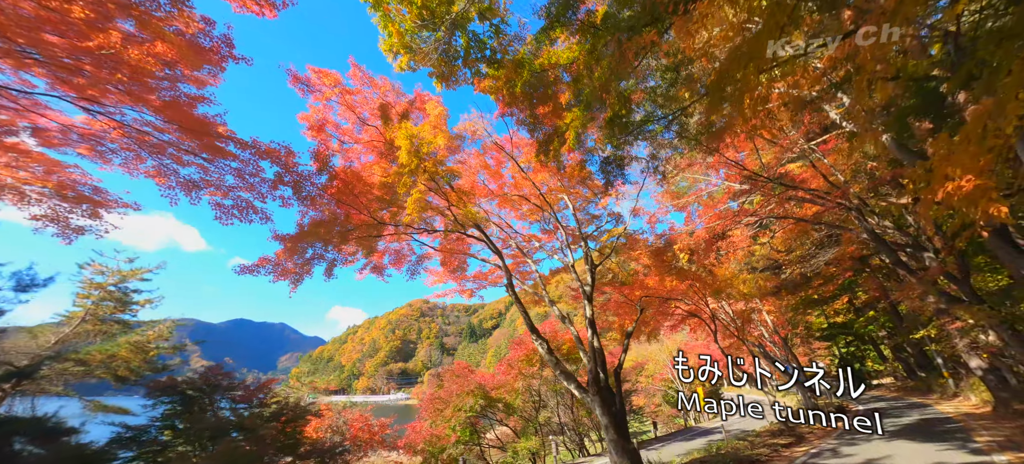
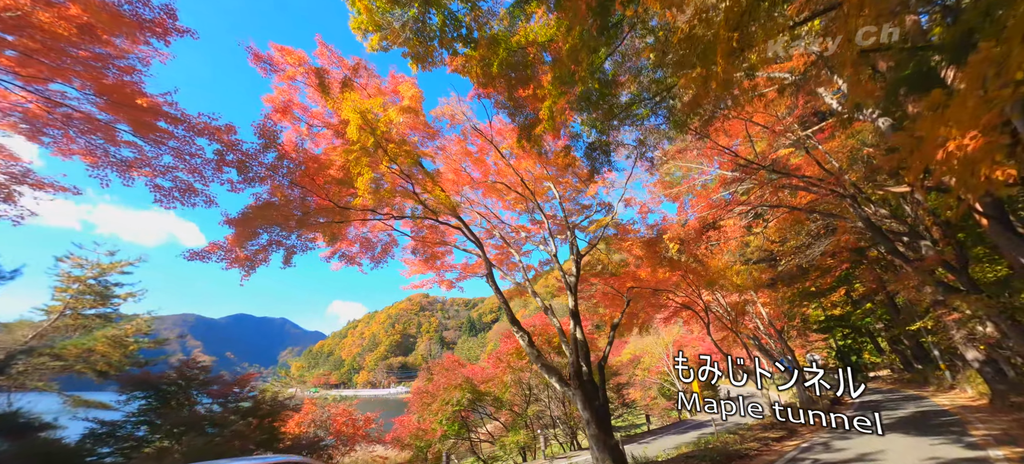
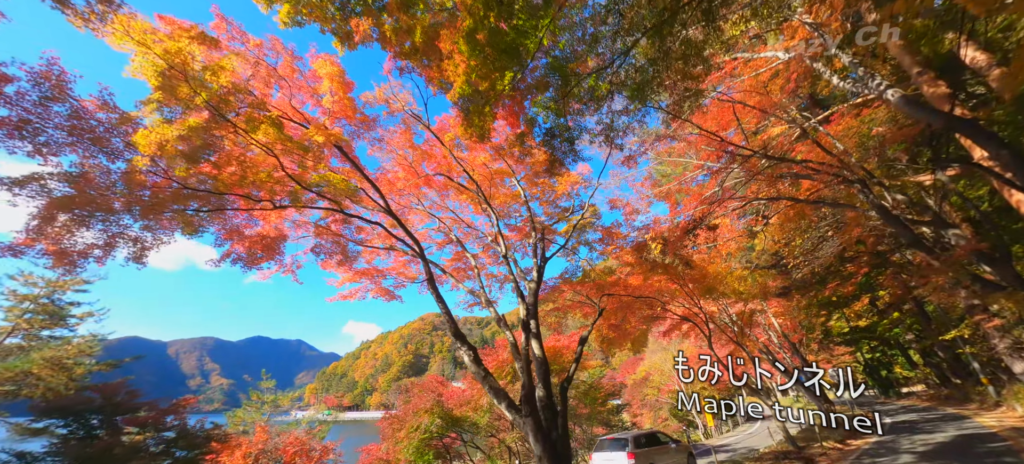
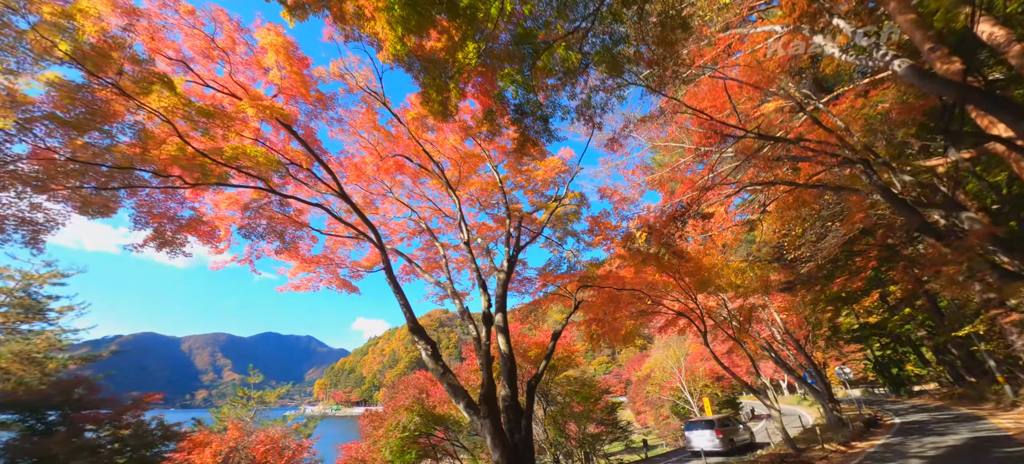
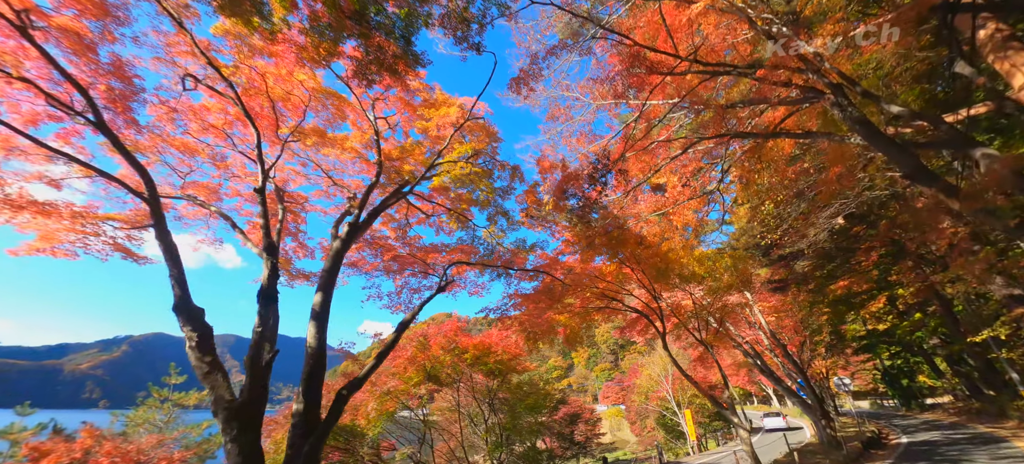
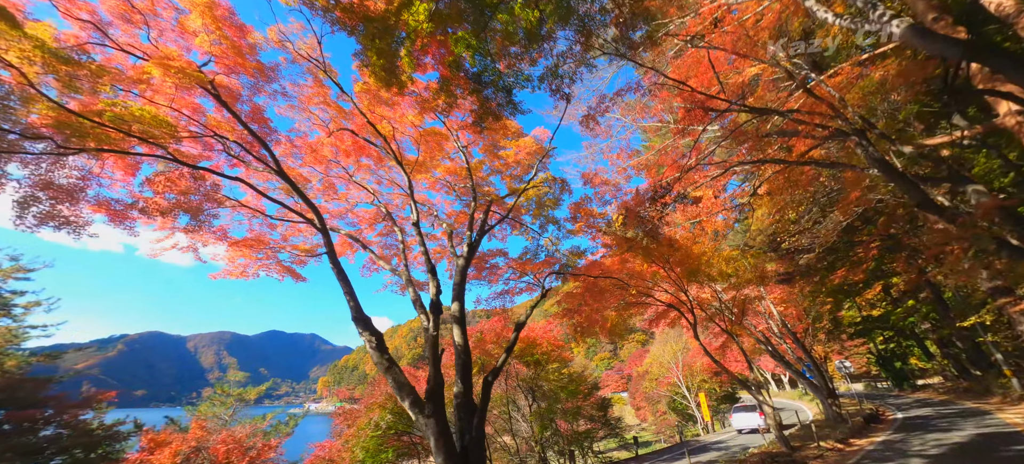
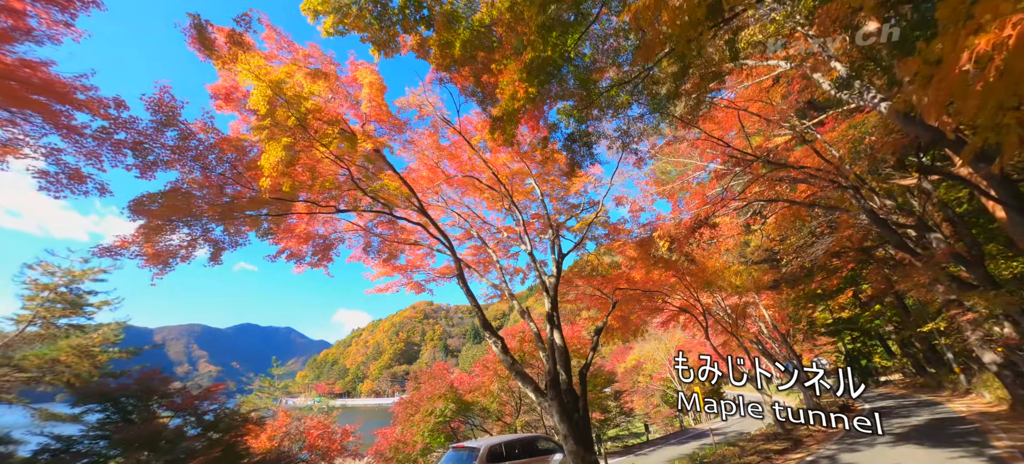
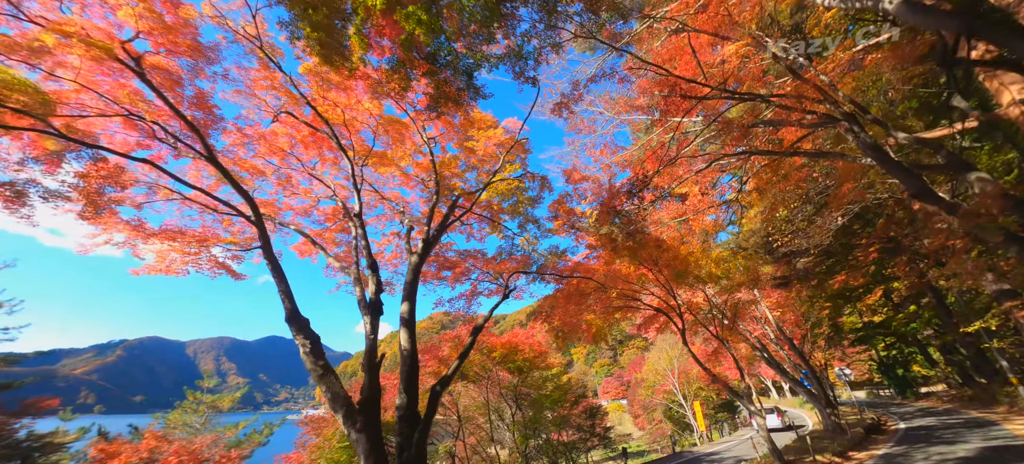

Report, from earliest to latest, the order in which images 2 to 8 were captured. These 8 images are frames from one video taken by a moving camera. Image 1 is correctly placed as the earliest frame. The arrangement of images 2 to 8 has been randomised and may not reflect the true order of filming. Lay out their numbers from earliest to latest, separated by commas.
2, 7, 3, 4, 6, 8, 5
